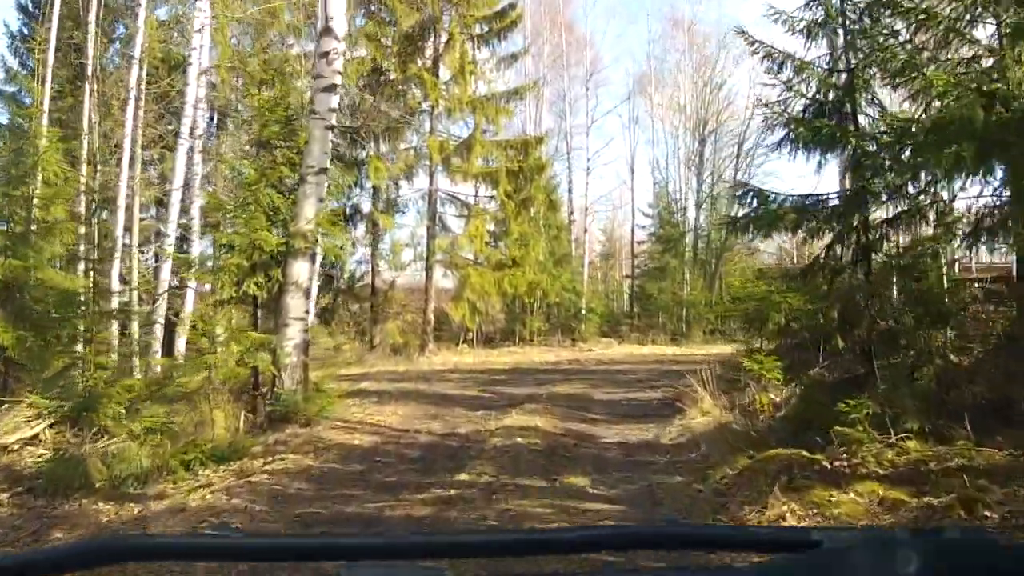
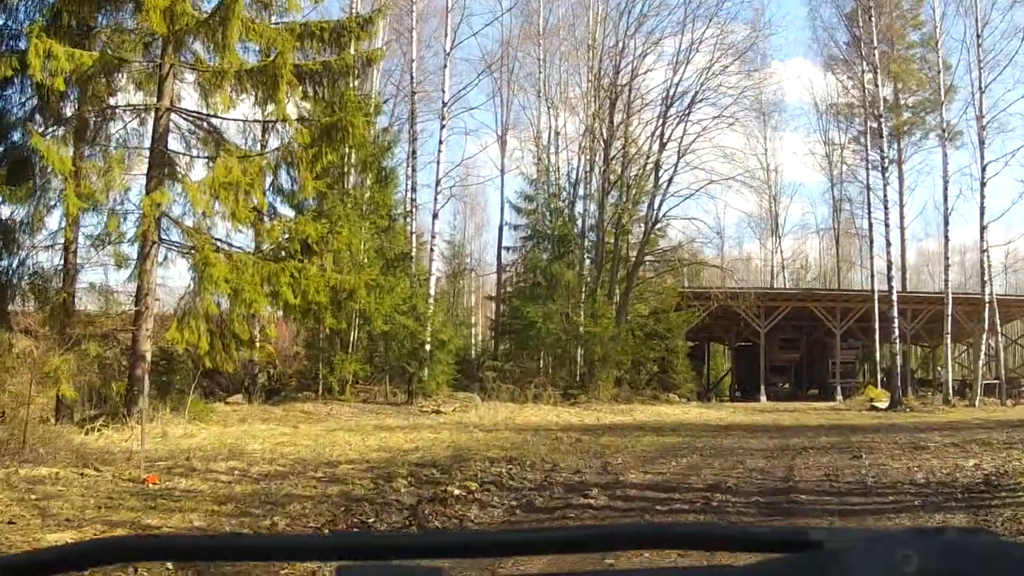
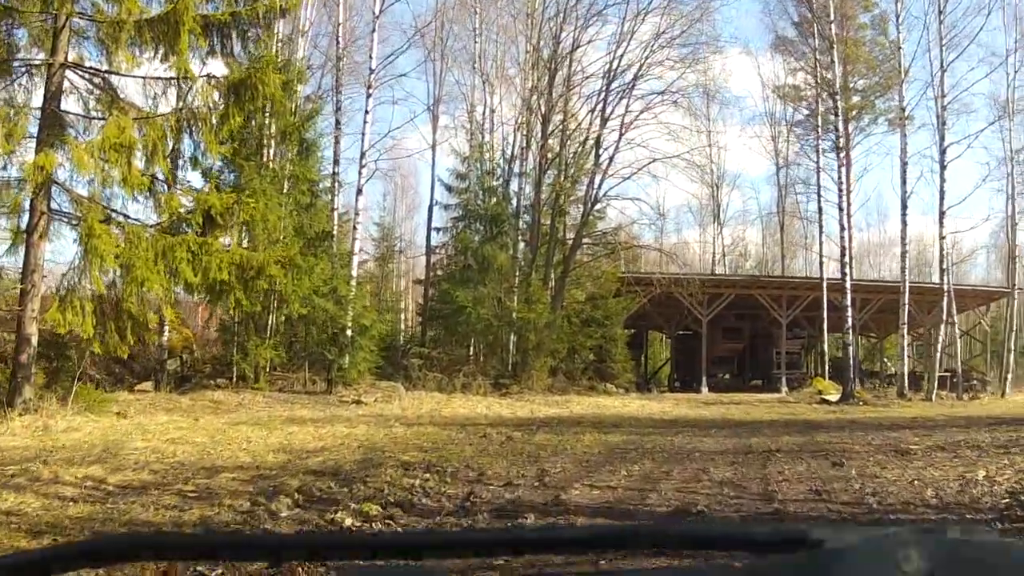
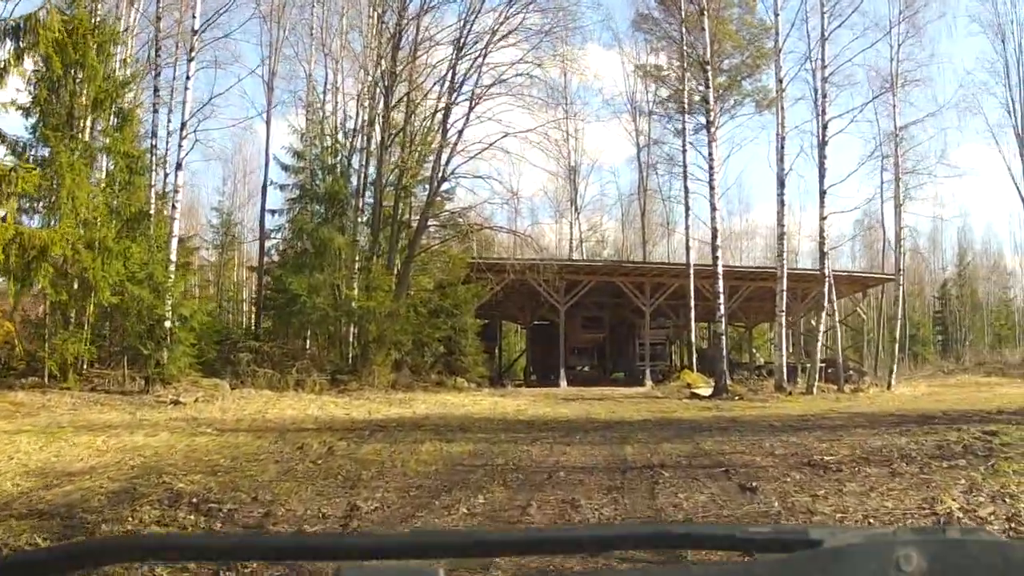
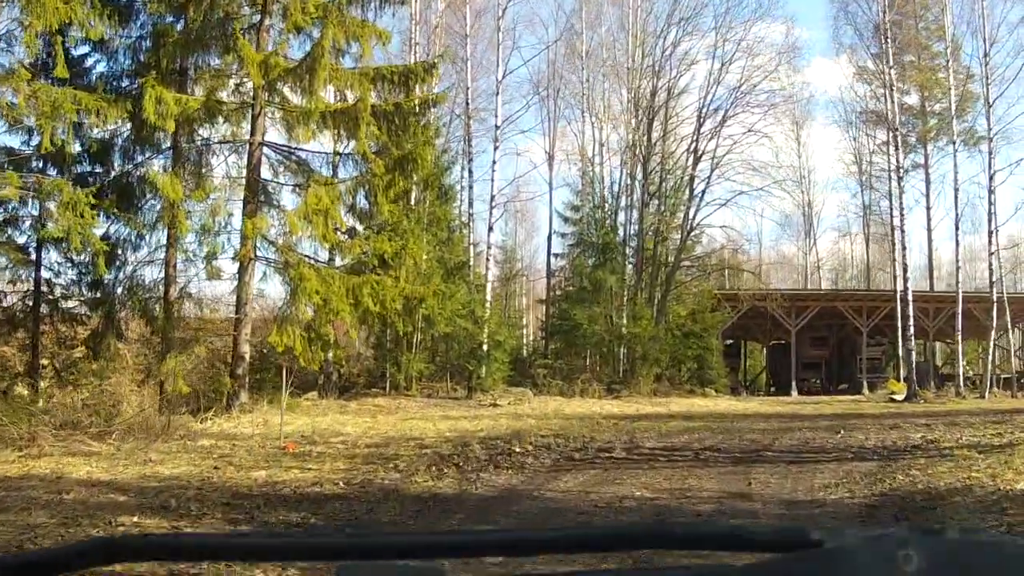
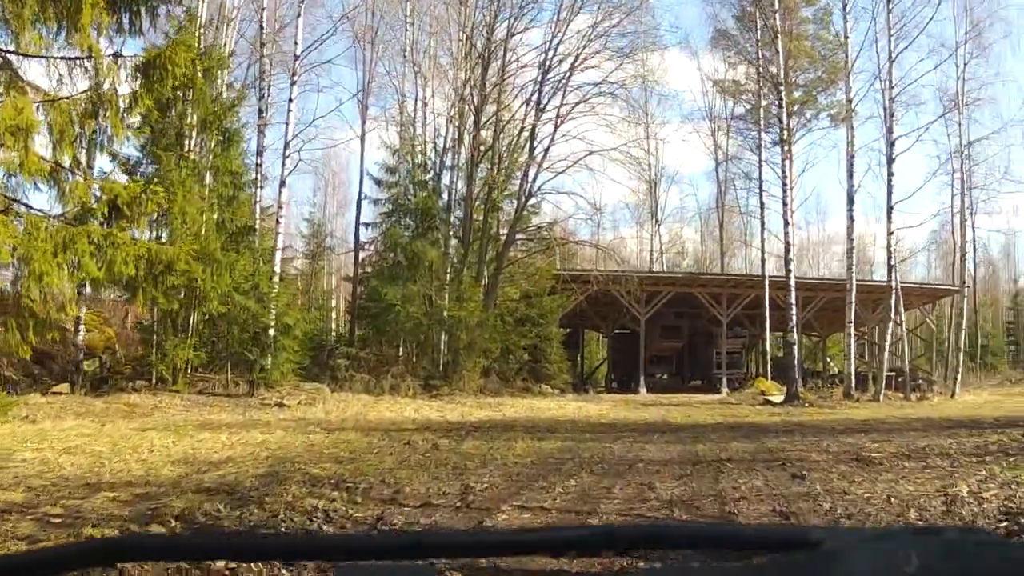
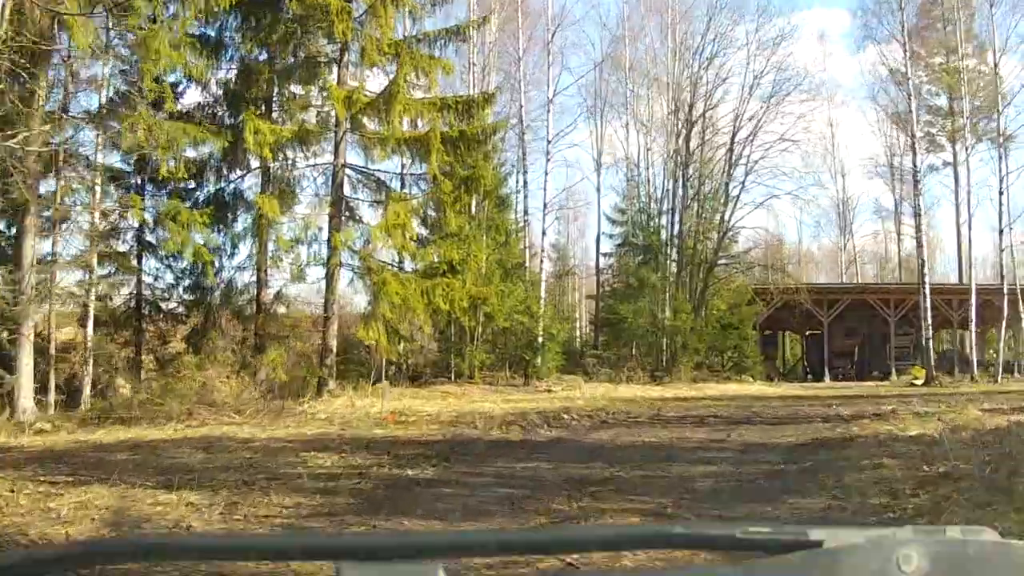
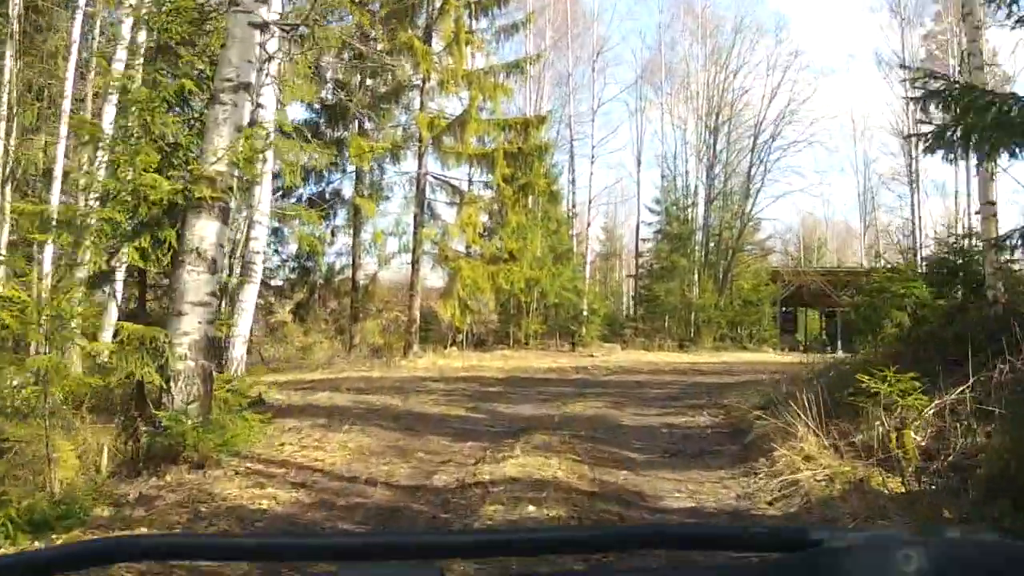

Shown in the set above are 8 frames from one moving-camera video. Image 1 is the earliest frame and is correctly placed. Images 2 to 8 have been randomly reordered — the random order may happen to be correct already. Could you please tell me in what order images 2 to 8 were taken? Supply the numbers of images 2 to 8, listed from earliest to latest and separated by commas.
8, 7, 5, 2, 3, 6, 4
